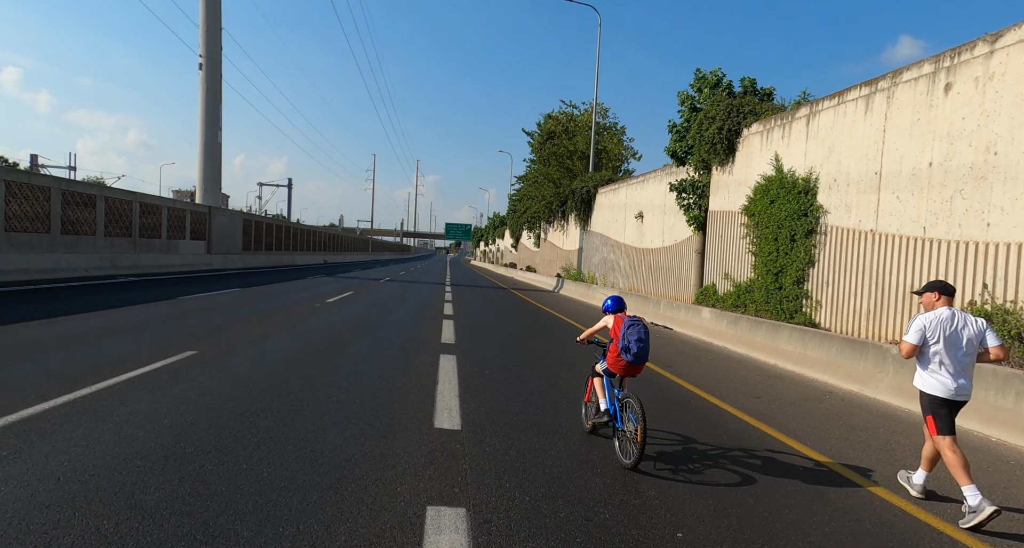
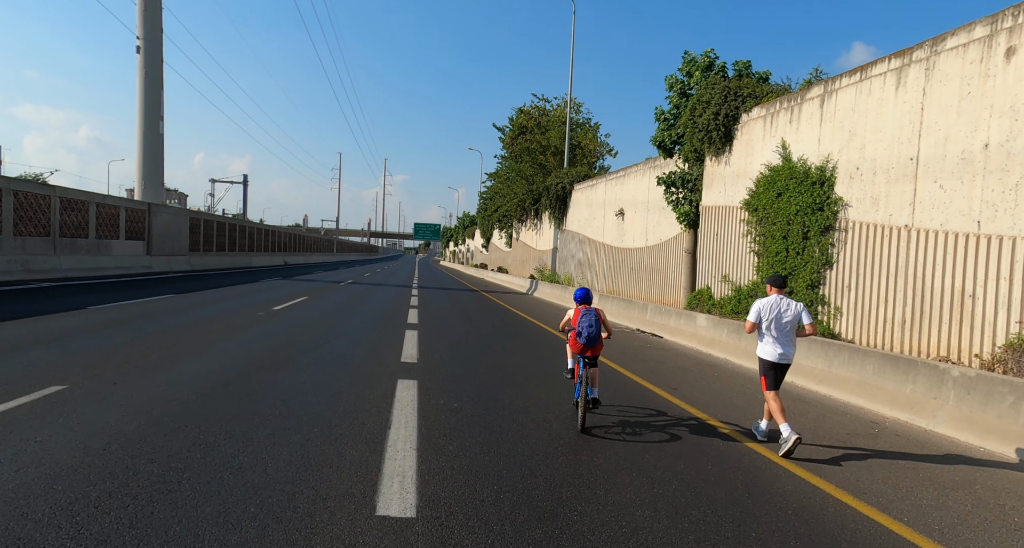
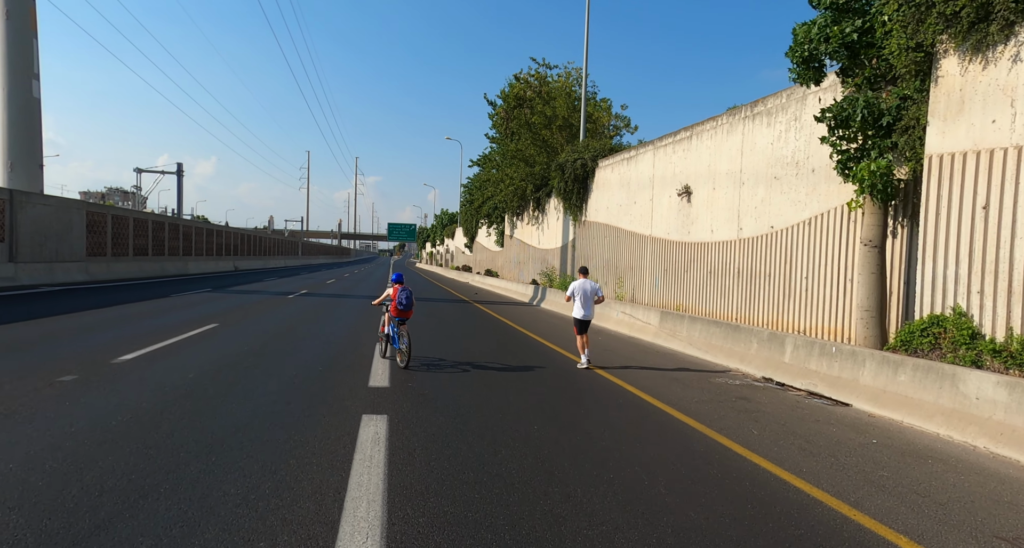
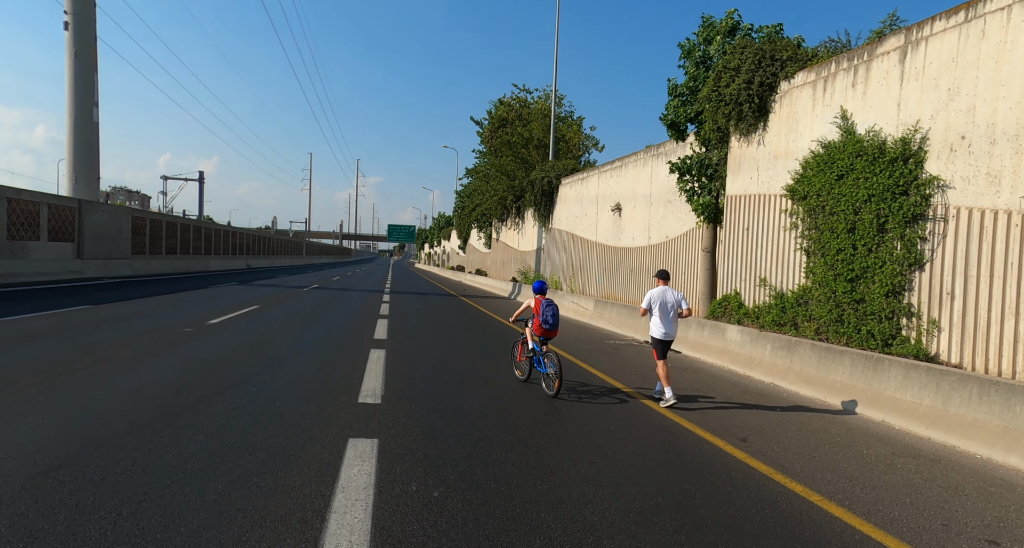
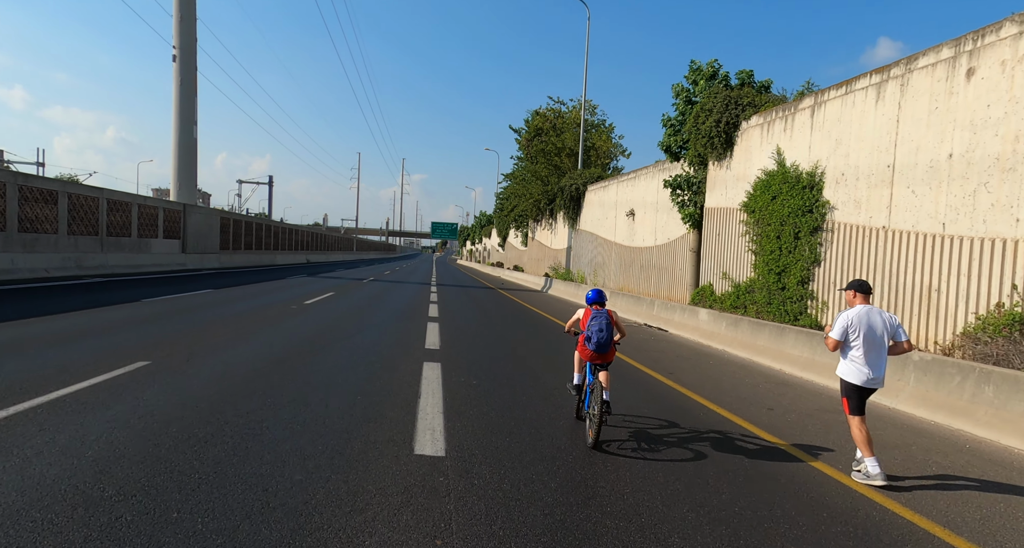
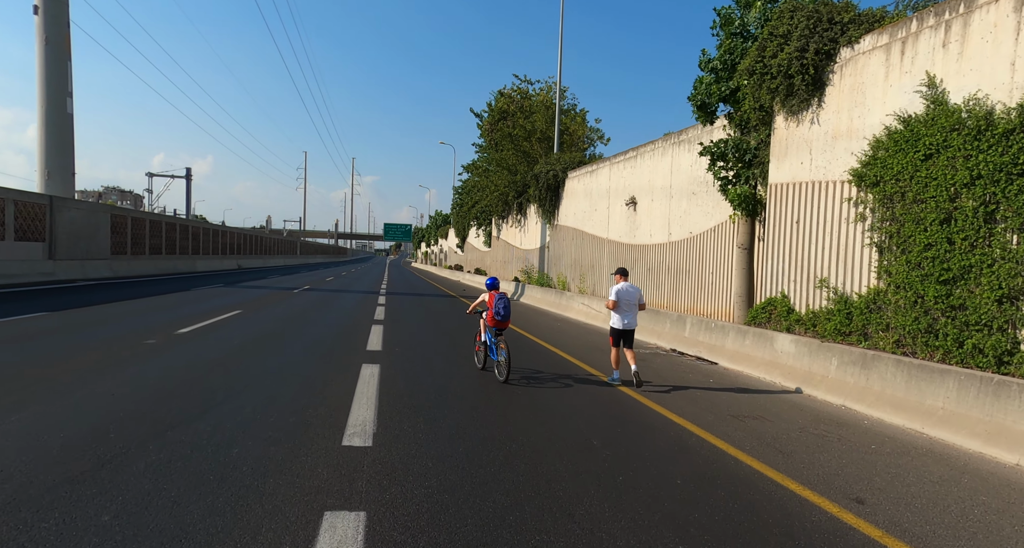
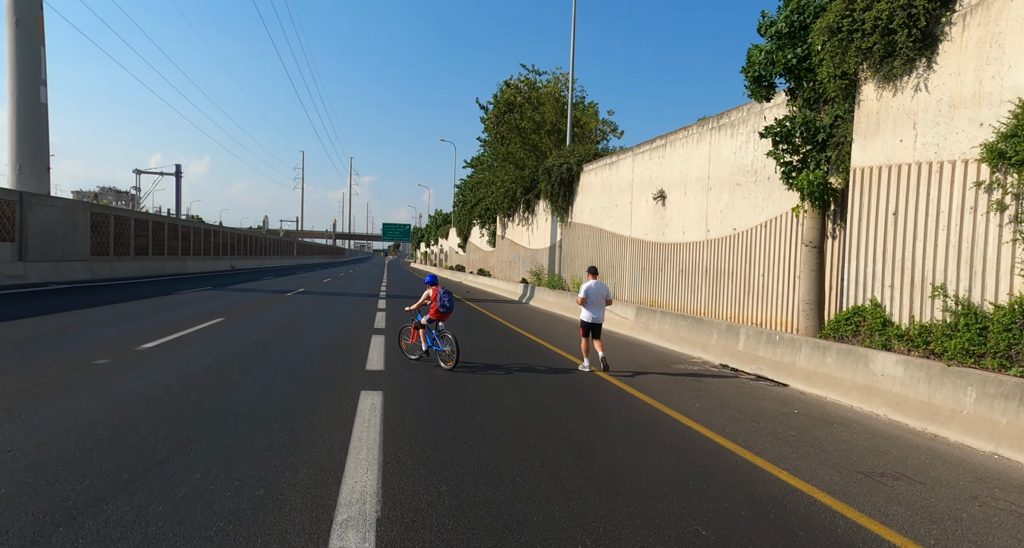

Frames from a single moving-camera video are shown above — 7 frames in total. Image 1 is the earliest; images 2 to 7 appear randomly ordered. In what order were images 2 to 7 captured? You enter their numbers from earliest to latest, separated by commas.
5, 2, 4, 6, 7, 3
